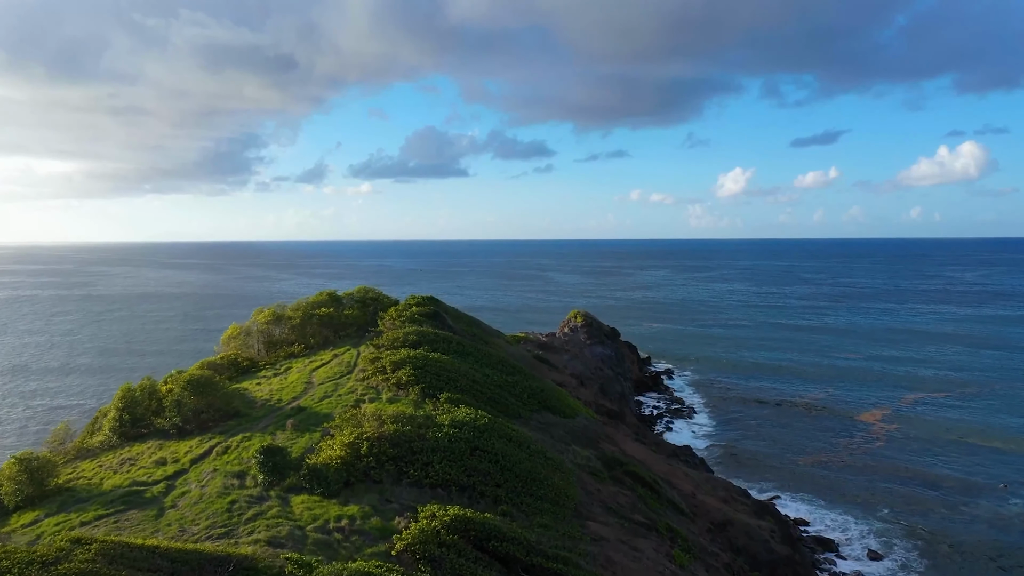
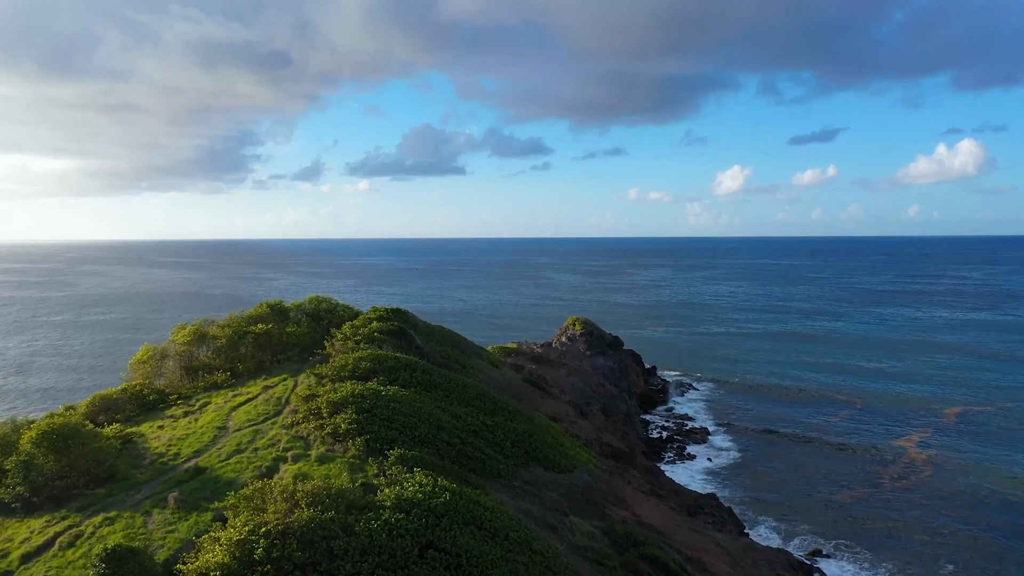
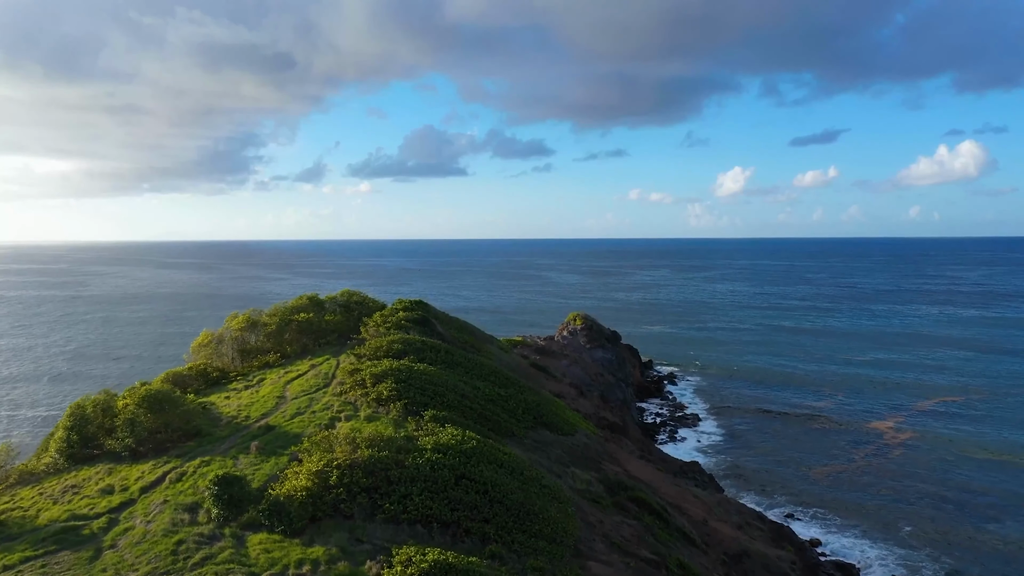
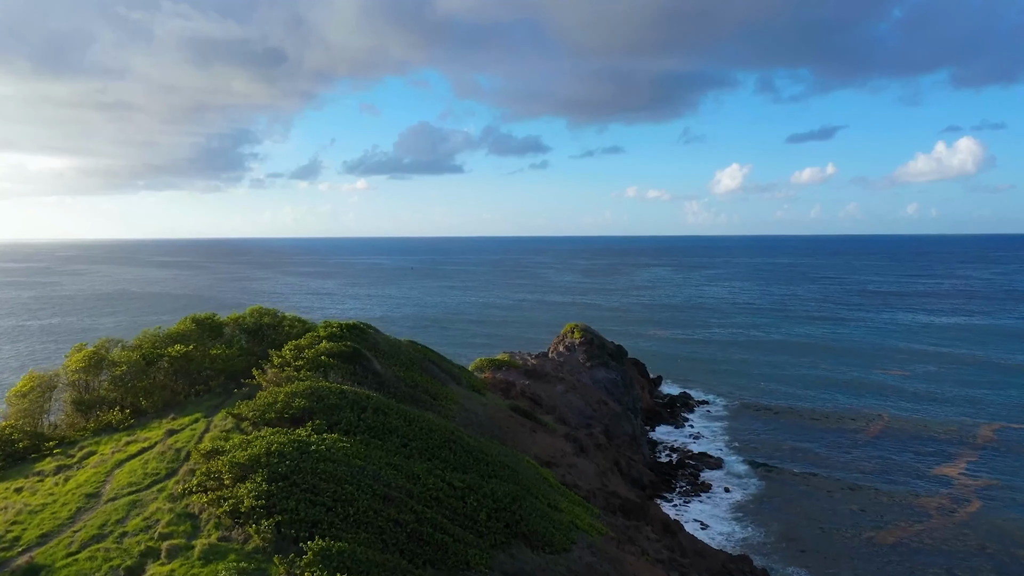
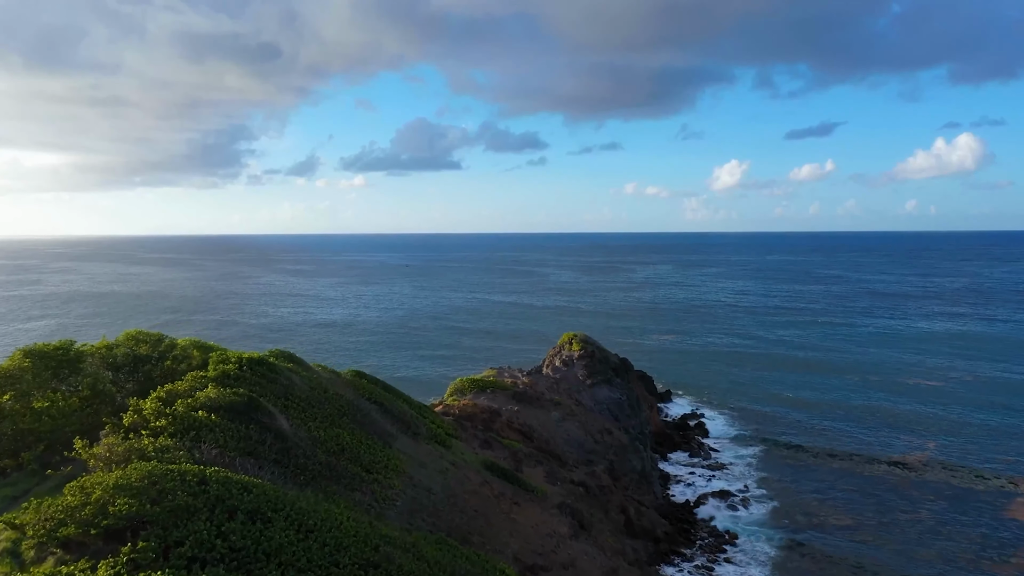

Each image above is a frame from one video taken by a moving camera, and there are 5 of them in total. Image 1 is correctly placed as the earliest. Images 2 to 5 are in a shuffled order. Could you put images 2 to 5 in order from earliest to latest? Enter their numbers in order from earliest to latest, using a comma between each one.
3, 2, 4, 5
